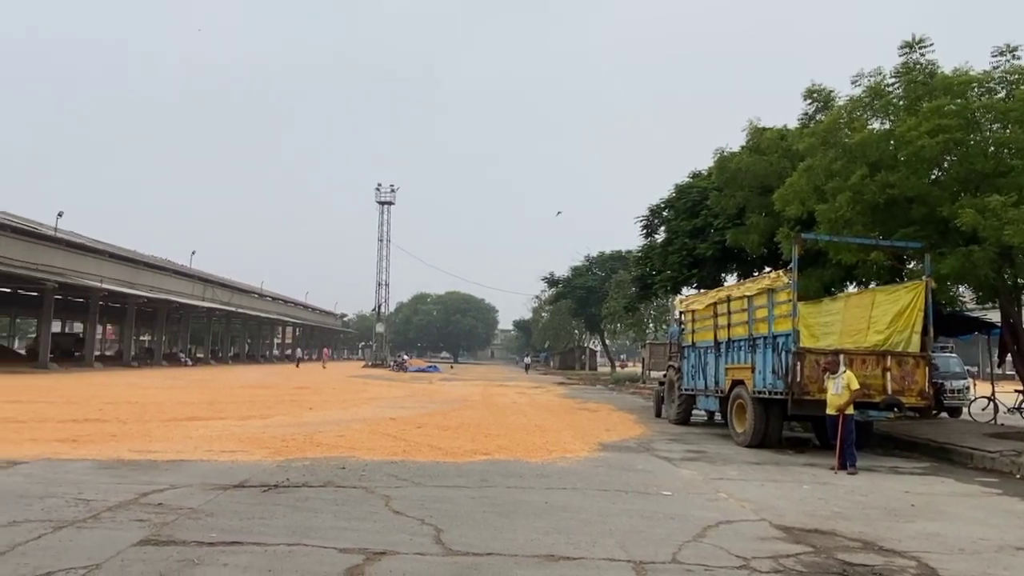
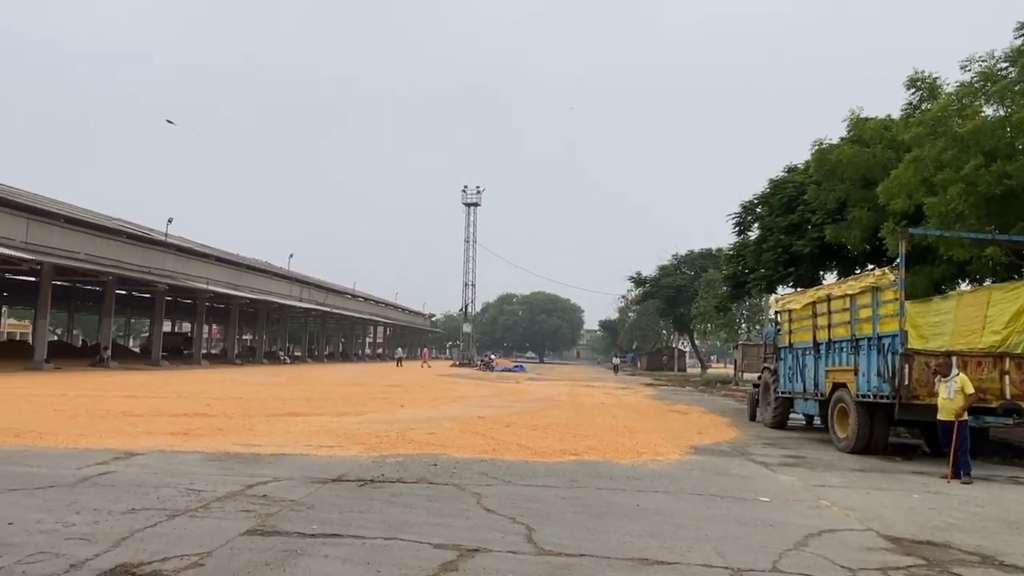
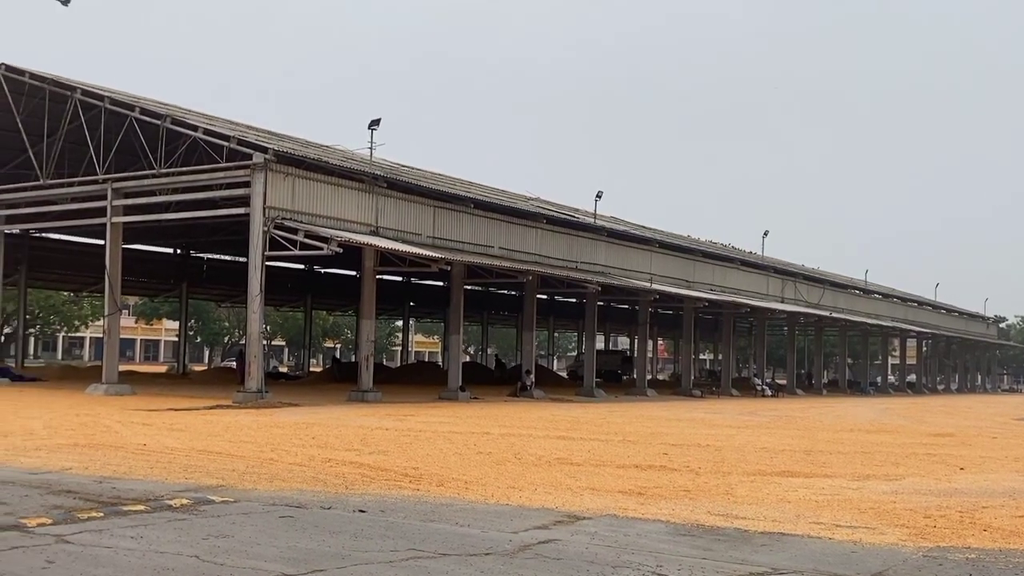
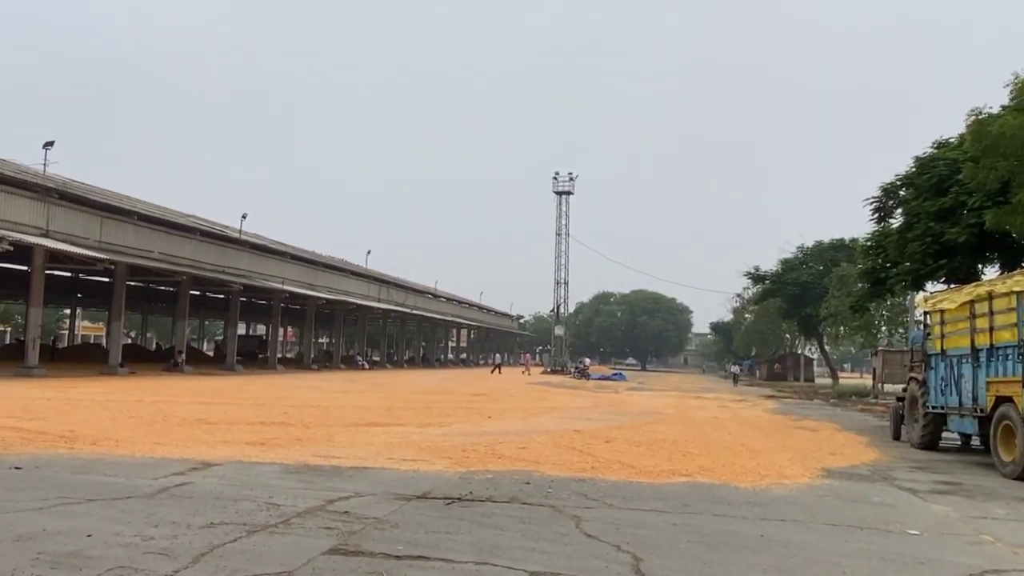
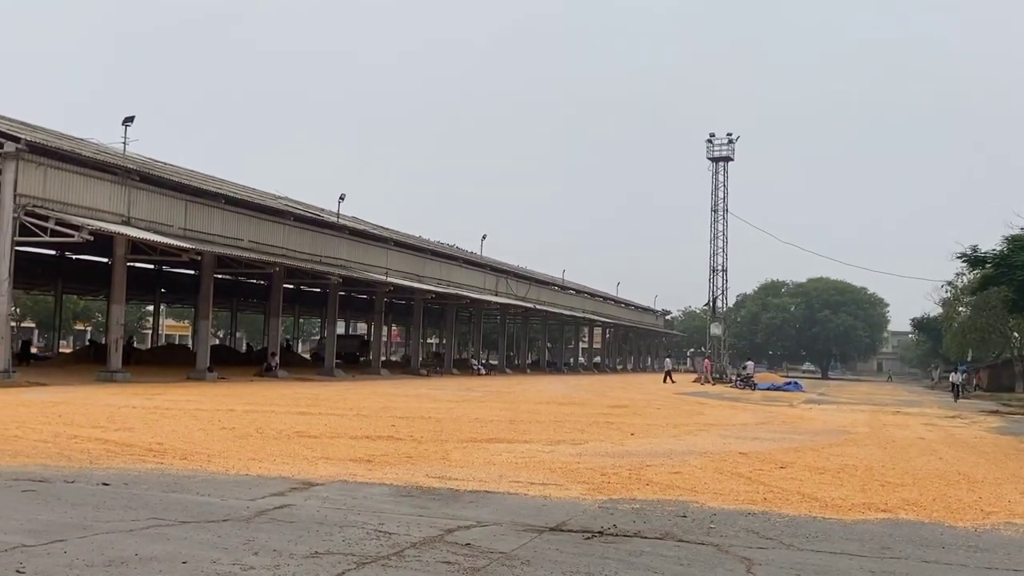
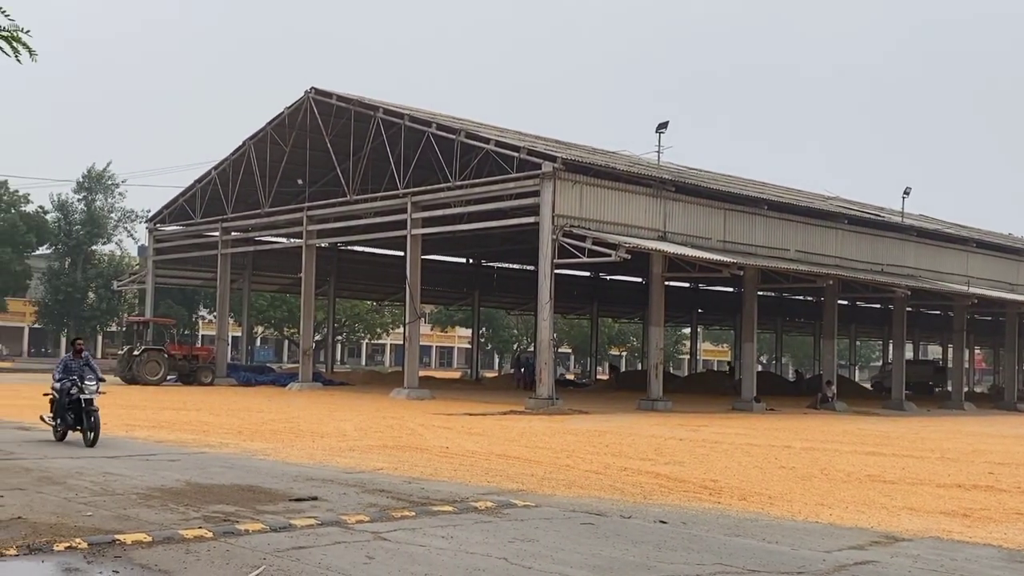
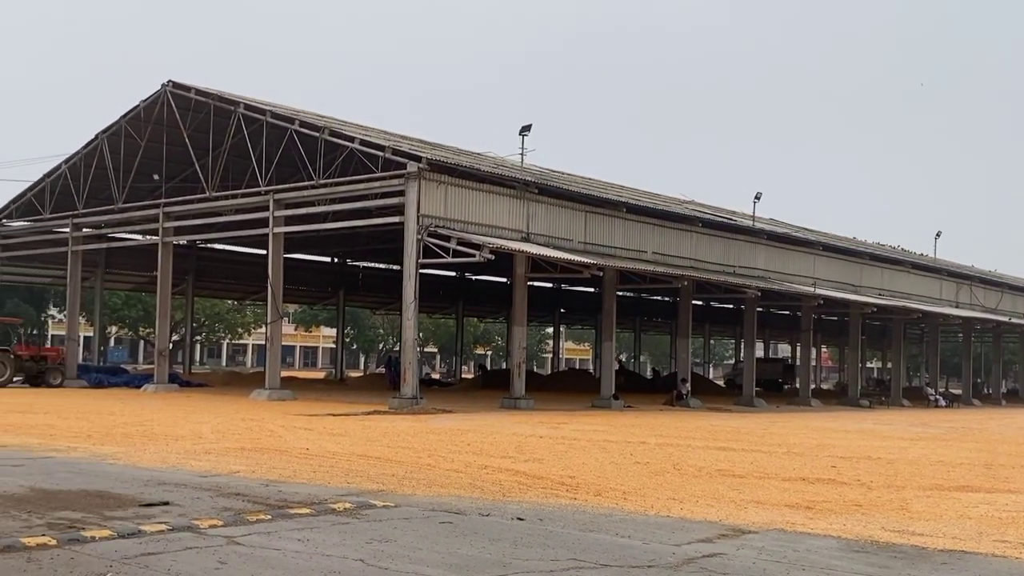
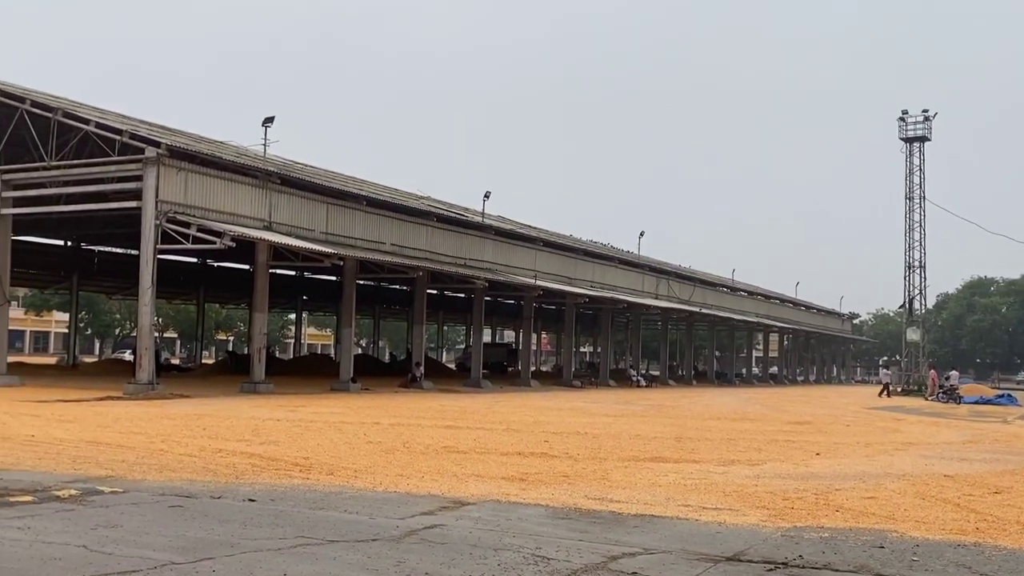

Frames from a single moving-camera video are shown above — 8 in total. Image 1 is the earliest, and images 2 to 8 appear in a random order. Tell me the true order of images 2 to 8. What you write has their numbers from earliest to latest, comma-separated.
2, 4, 5, 8, 3, 7, 6
